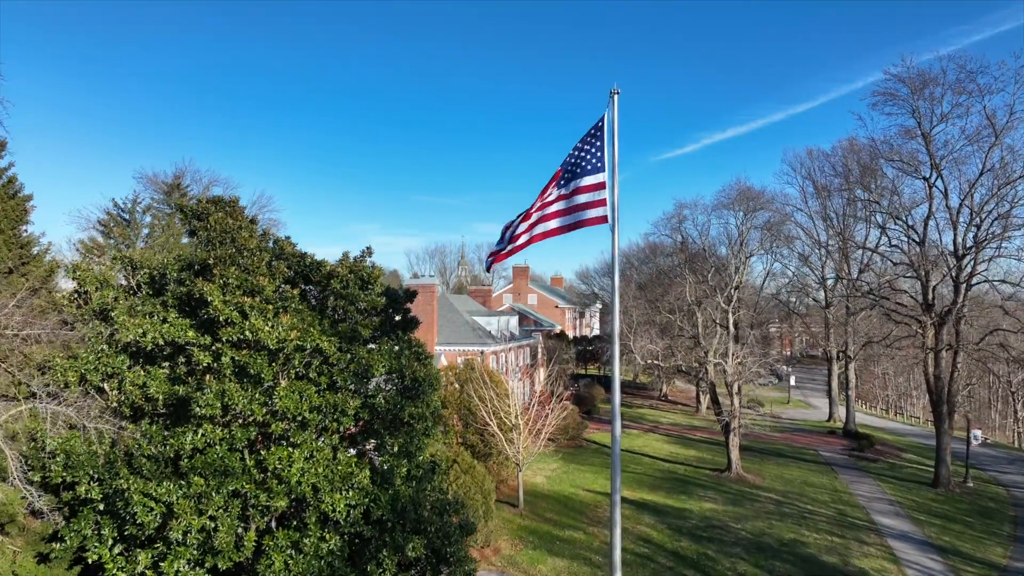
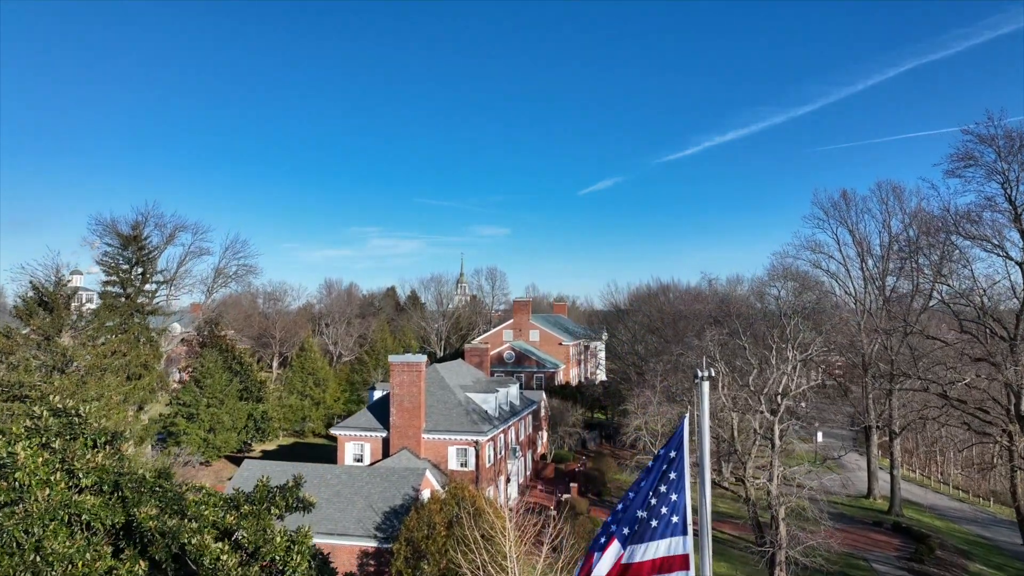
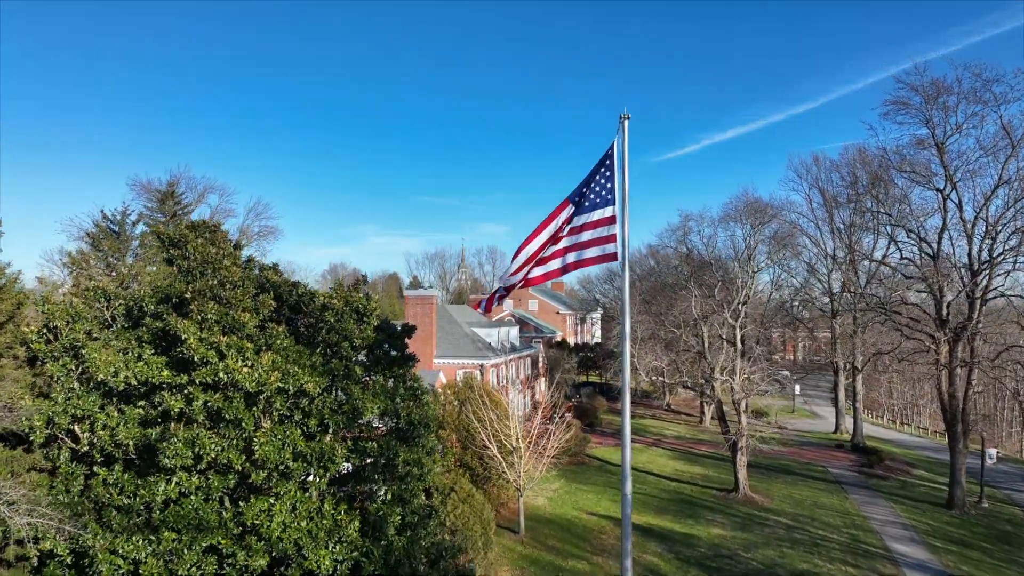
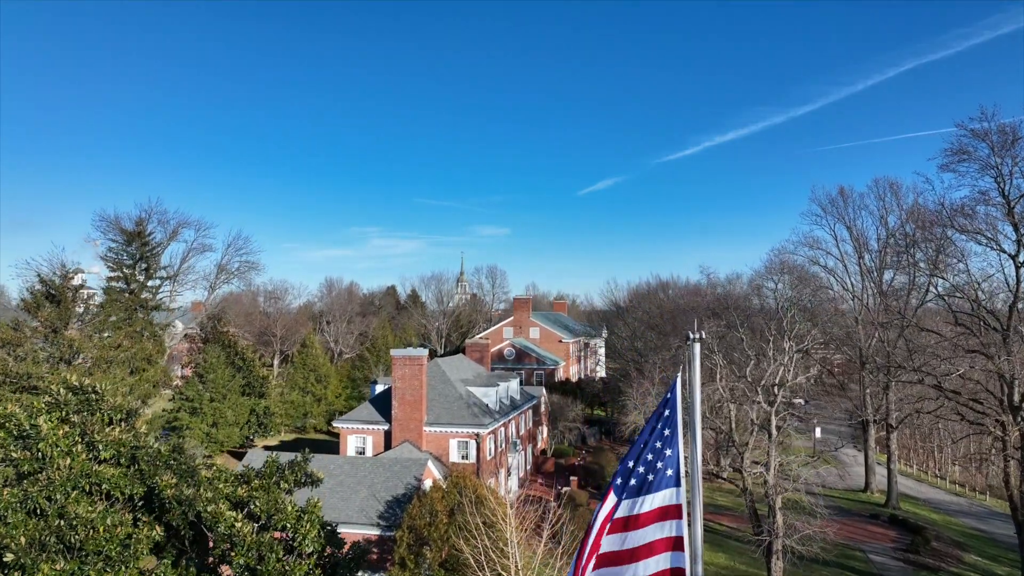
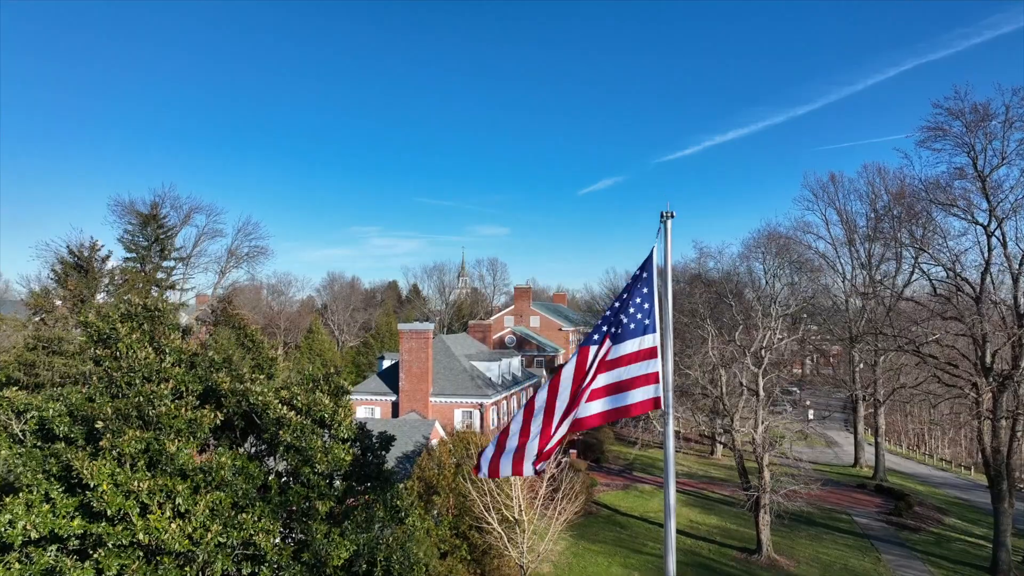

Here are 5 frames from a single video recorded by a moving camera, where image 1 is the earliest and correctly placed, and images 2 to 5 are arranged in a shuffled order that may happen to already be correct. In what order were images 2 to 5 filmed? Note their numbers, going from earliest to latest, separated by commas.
3, 5, 4, 2
